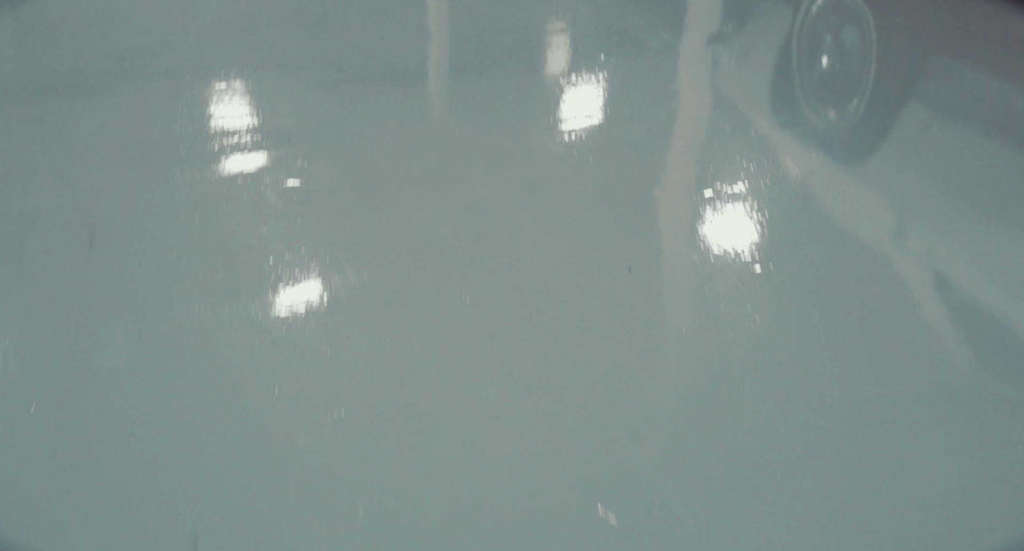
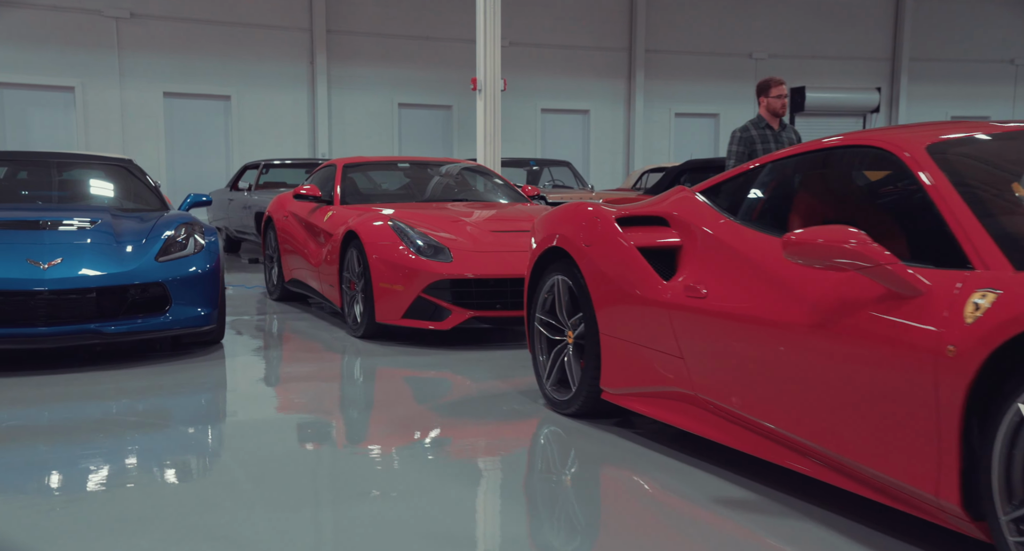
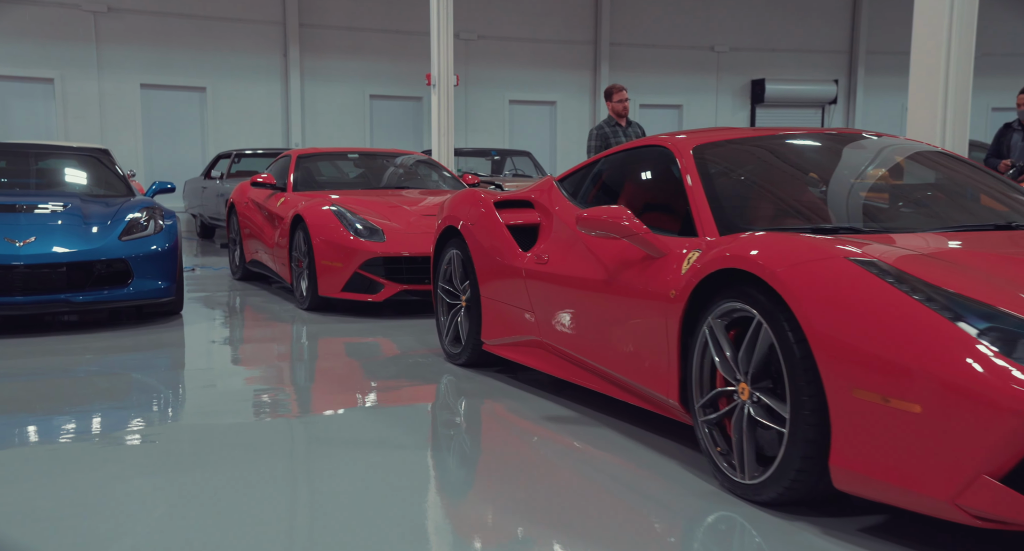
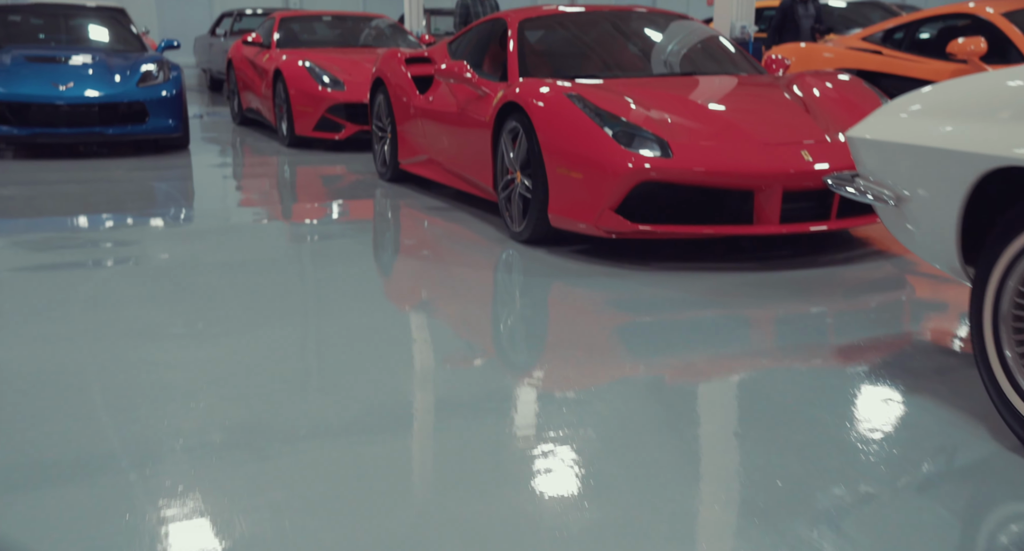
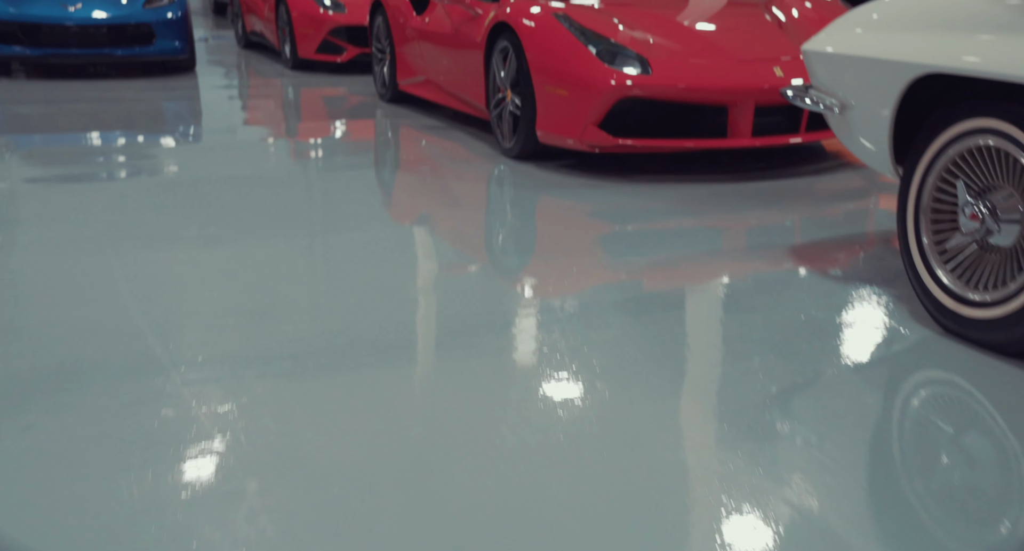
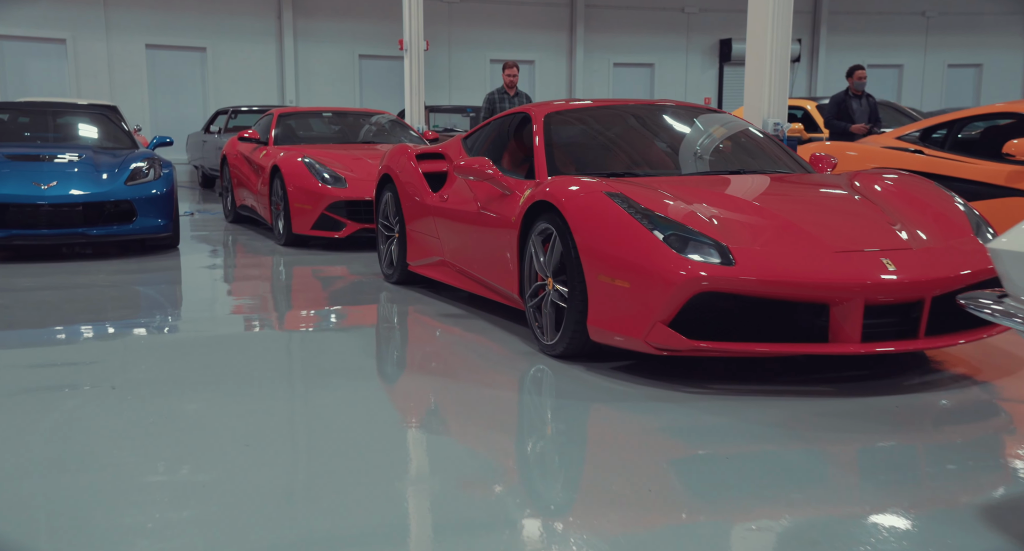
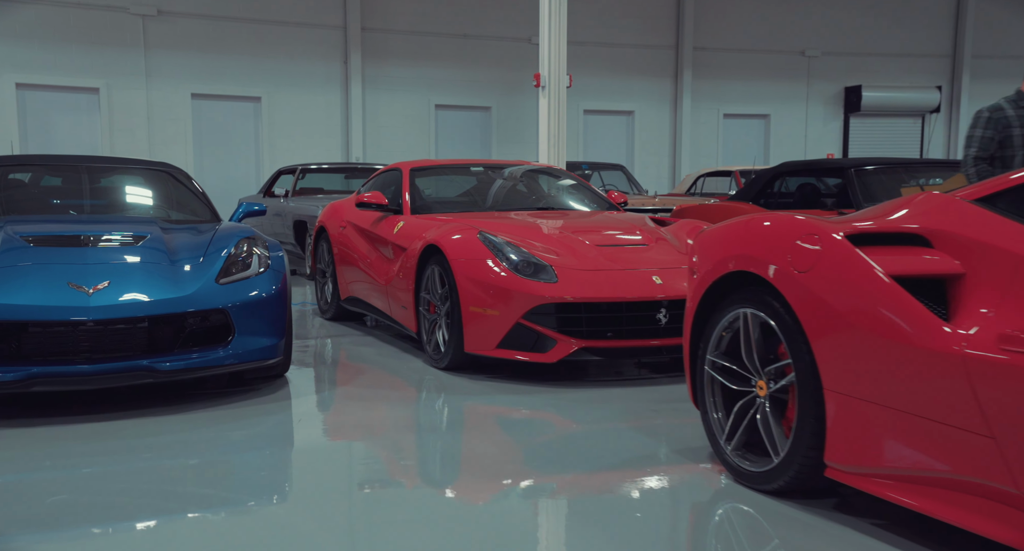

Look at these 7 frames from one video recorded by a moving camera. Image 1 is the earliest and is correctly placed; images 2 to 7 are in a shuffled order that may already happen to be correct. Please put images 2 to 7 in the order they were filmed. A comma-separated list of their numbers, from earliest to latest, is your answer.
5, 4, 6, 3, 2, 7
